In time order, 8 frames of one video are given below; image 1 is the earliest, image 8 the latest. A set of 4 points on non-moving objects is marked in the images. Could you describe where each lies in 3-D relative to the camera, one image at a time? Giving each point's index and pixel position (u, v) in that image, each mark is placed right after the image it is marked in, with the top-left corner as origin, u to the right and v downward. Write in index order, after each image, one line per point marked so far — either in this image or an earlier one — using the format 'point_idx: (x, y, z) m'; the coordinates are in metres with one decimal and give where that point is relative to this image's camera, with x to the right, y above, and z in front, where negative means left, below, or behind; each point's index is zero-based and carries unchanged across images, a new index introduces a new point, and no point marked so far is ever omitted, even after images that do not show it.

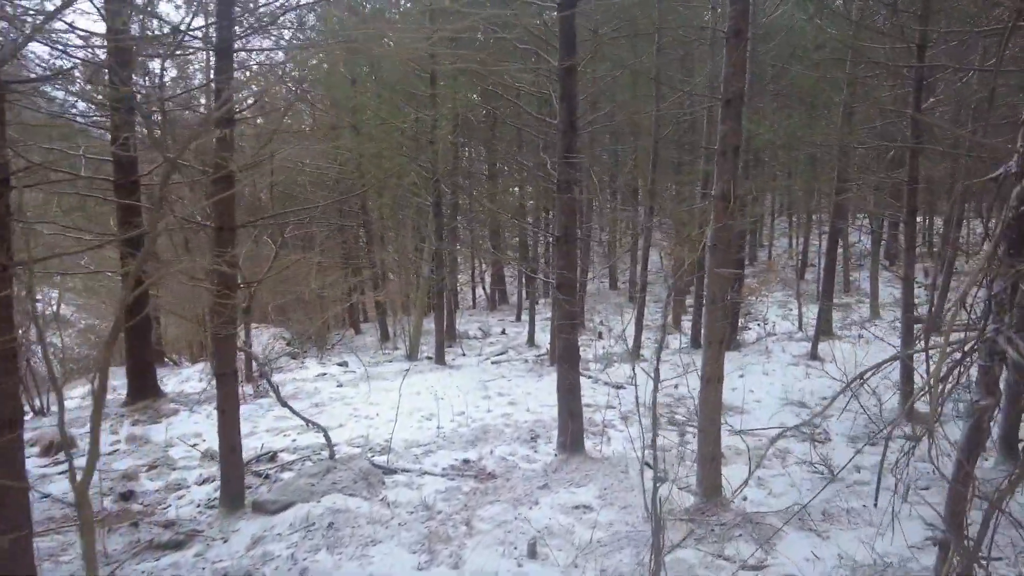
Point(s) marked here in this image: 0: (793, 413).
0: (+3.3, -1.5, +7.6) m
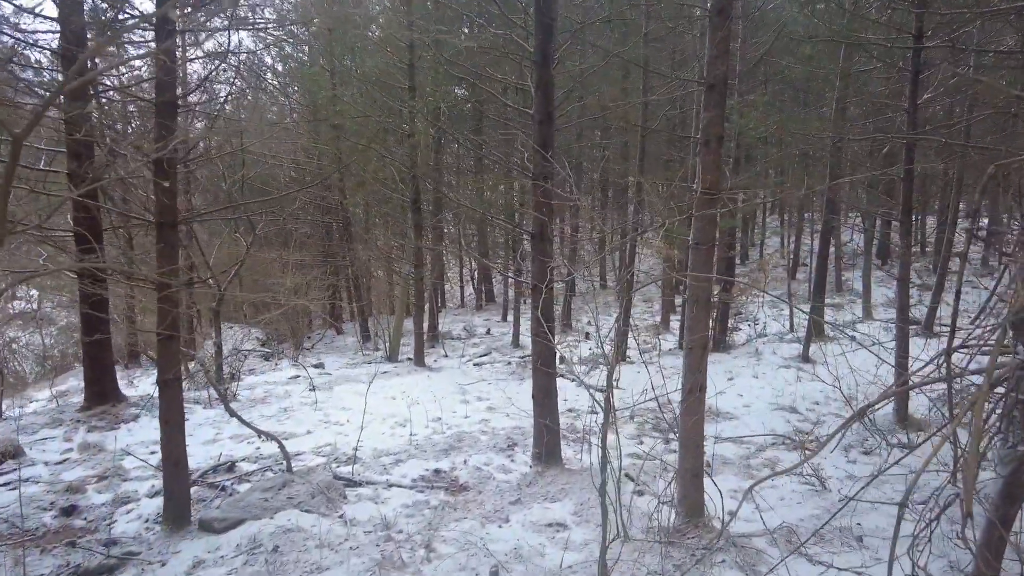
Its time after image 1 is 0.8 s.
0: (+3.0, -1.5, +7.3) m
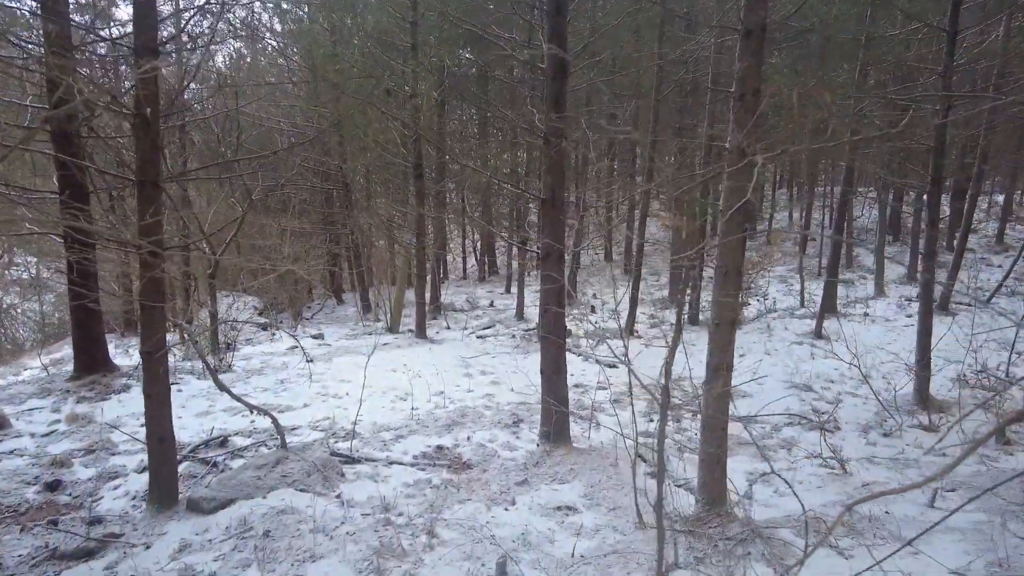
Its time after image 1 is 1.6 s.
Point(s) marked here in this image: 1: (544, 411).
0: (+3.1, -1.2, +7.0) m
1: (+0.3, -1.0, +5.0) m
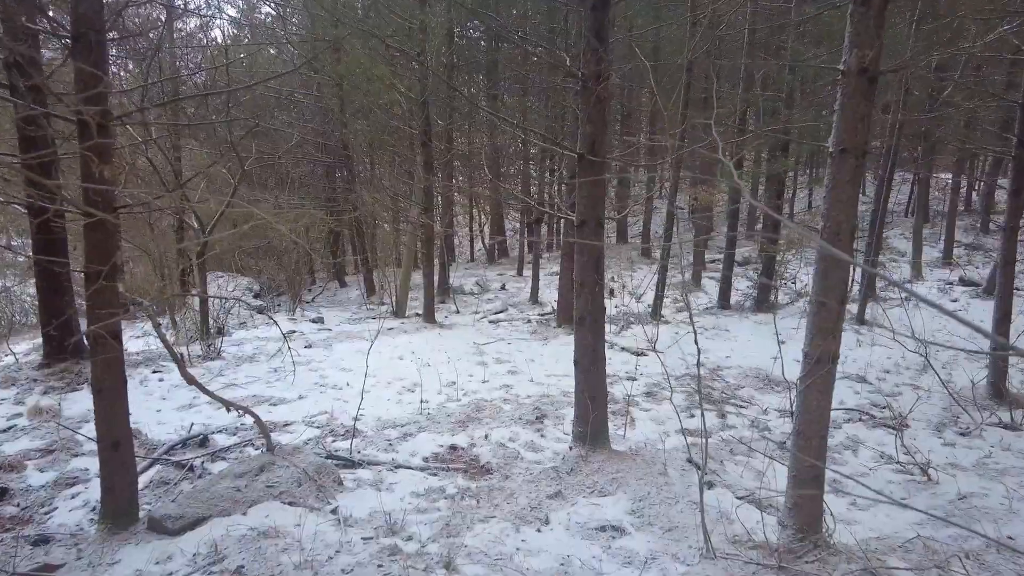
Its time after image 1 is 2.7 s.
0: (+3.3, -1.0, +6.3) m
1: (+0.4, -0.8, +4.2) m
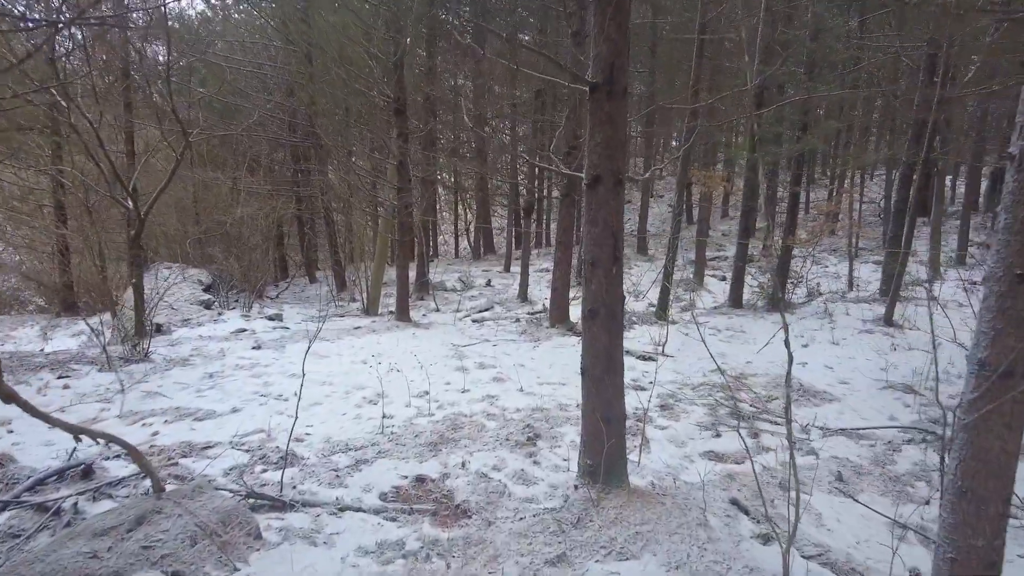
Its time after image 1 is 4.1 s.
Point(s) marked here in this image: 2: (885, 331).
0: (+3.2, -0.9, +5.3) m
1: (+0.4, -0.7, +3.2) m
2: (+4.3, -0.5, +7.5) m
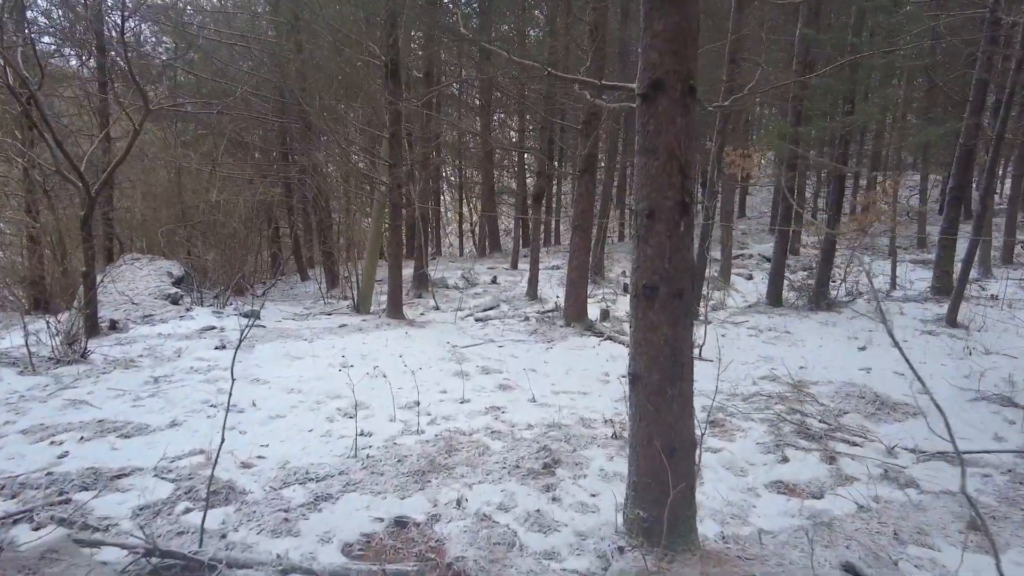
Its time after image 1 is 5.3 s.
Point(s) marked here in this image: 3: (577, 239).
0: (+3.2, -0.8, +4.2) m
1: (+0.4, -0.6, +2.2) m
2: (+4.4, -0.4, +6.5) m
3: (+0.6, +0.5, +6.2) m
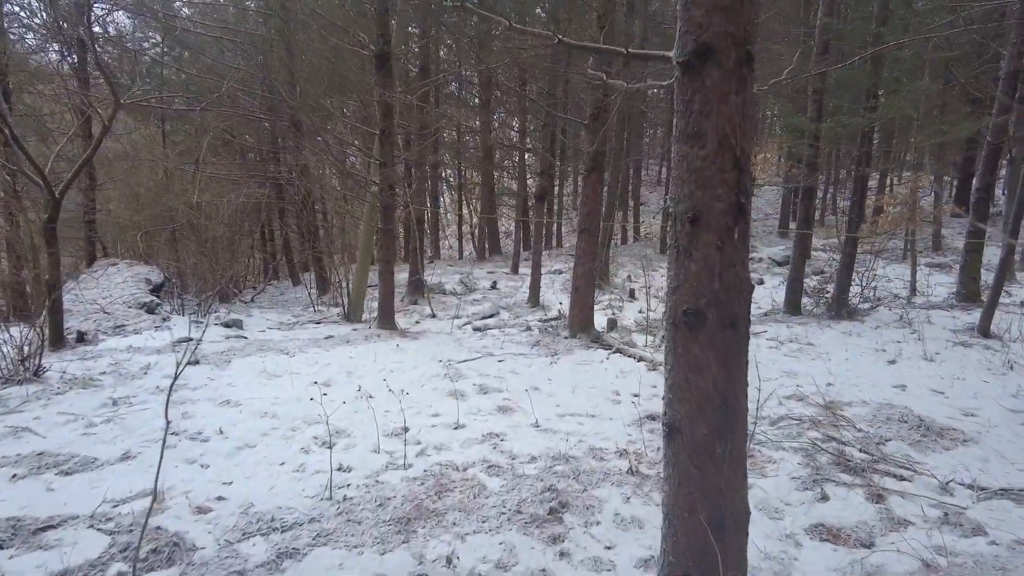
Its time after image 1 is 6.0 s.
0: (+3.2, -0.9, +3.8) m
1: (+0.4, -0.7, +1.7) m
2: (+4.4, -0.5, +6.0) m
3: (+0.6, +0.4, +5.7) m
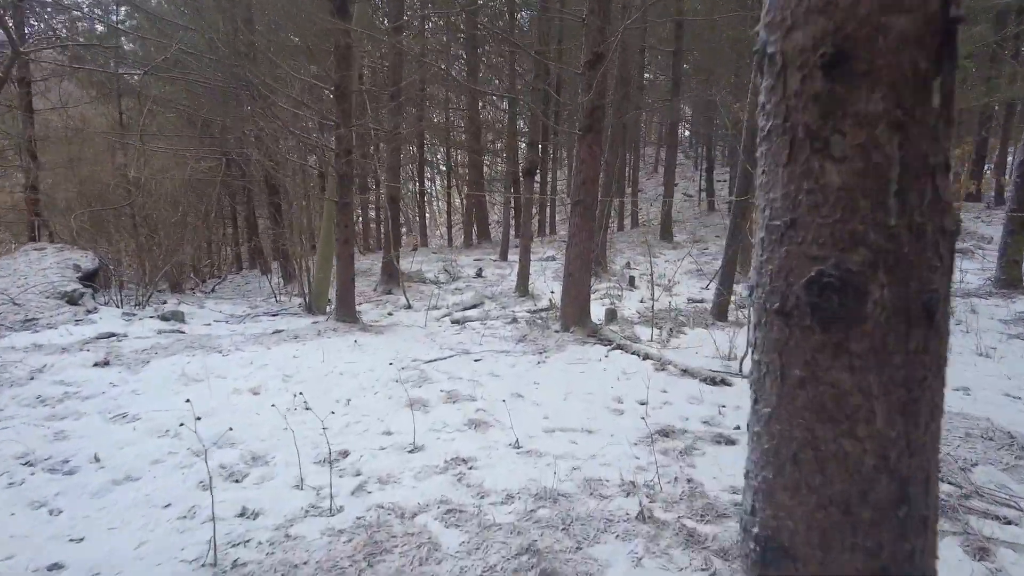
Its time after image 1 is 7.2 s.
0: (+3.1, -0.8, +2.9) m
1: (+0.3, -0.6, +0.8) m
2: (+4.3, -0.4, +5.2) m
3: (+0.5, +0.5, +4.8) m
